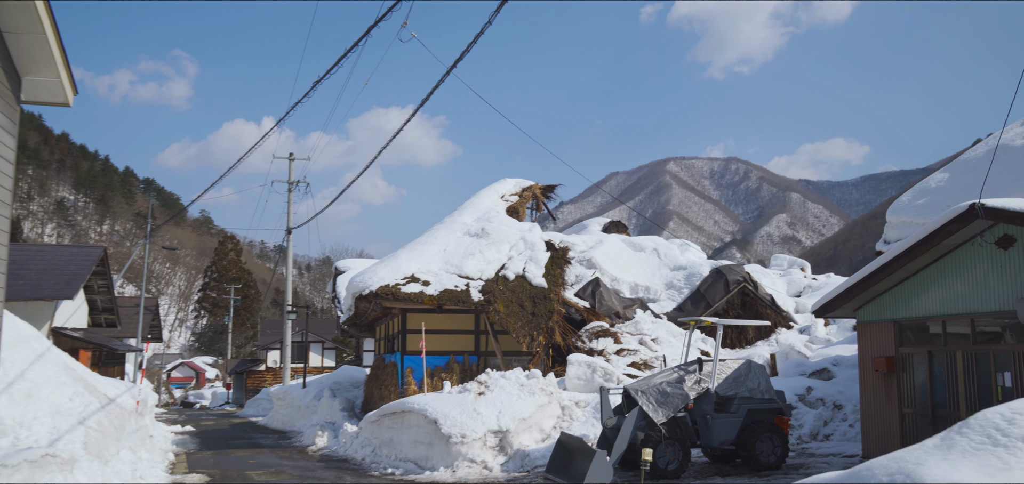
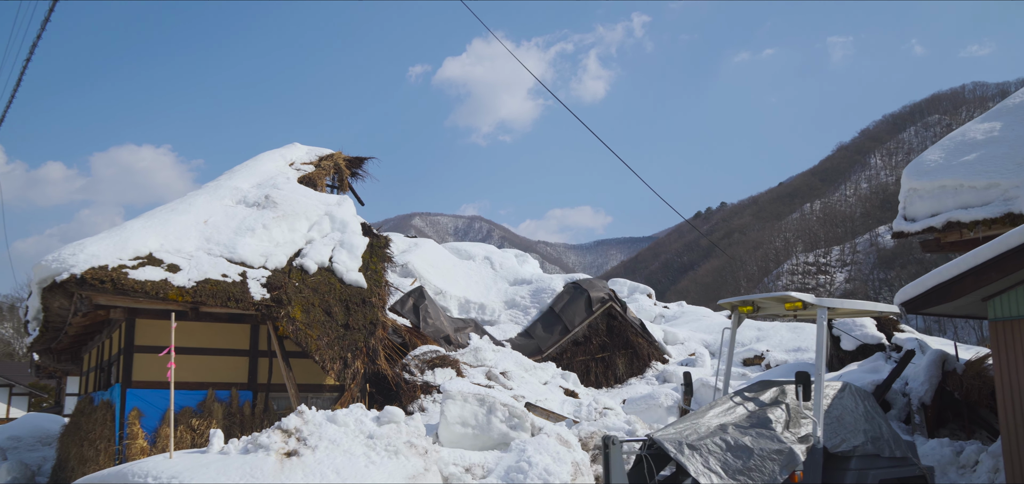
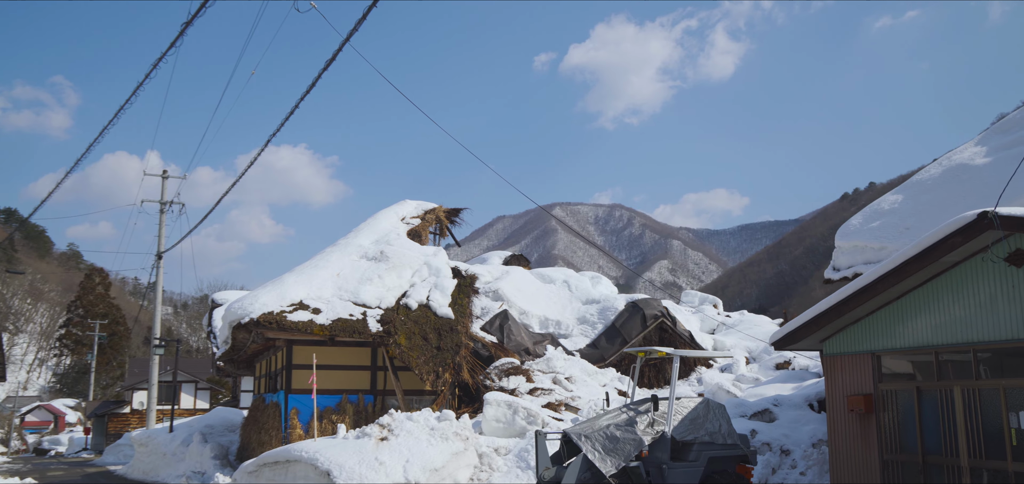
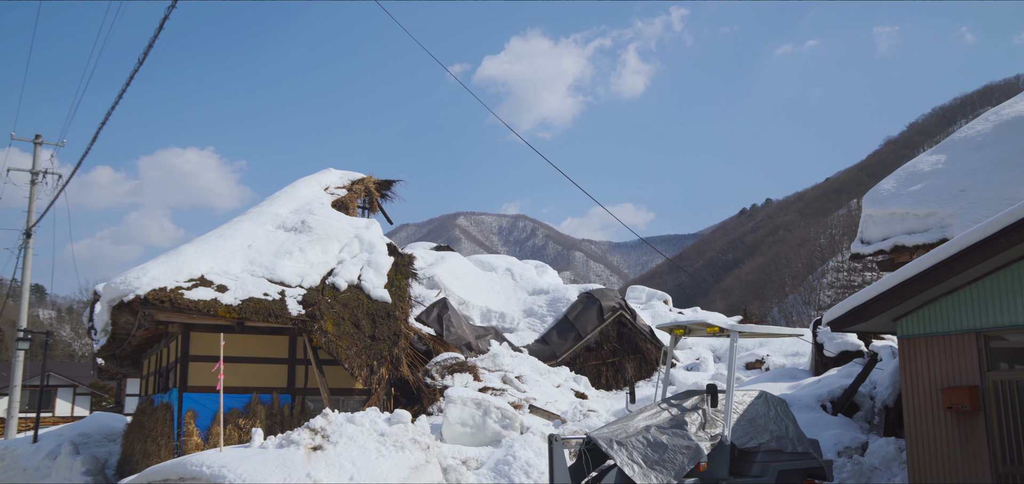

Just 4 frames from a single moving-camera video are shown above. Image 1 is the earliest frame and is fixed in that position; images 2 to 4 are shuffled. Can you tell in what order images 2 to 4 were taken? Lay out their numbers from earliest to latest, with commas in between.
3, 4, 2
